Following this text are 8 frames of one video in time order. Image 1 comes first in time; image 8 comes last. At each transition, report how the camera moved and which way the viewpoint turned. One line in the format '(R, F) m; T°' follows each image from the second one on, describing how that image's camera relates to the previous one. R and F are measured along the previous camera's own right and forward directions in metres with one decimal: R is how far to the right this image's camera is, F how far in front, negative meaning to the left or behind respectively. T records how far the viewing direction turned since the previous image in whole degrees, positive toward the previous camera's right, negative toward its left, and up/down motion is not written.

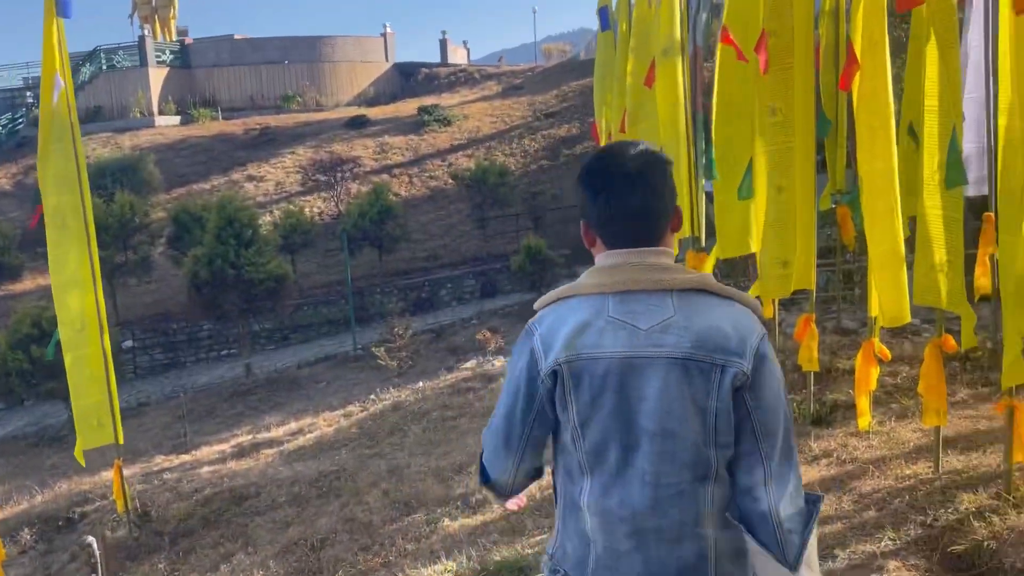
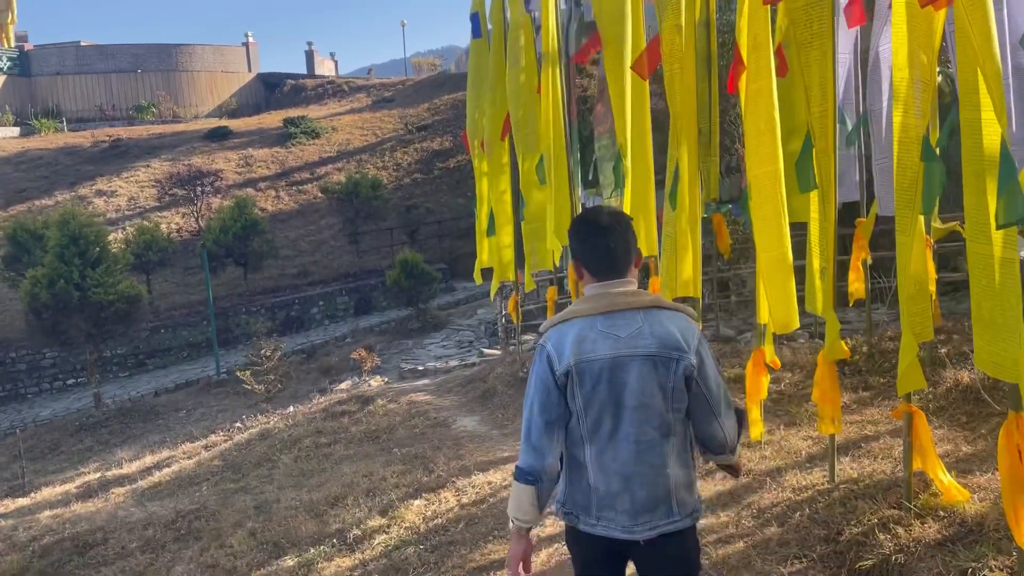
(0.0, +0.3) m; +9°
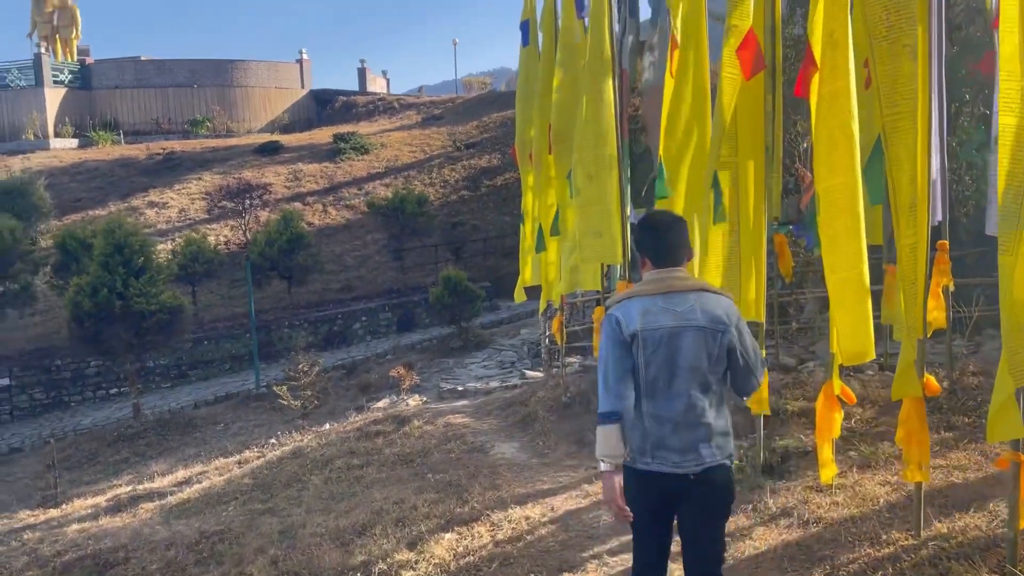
(0.0, +0.4) m; -3°
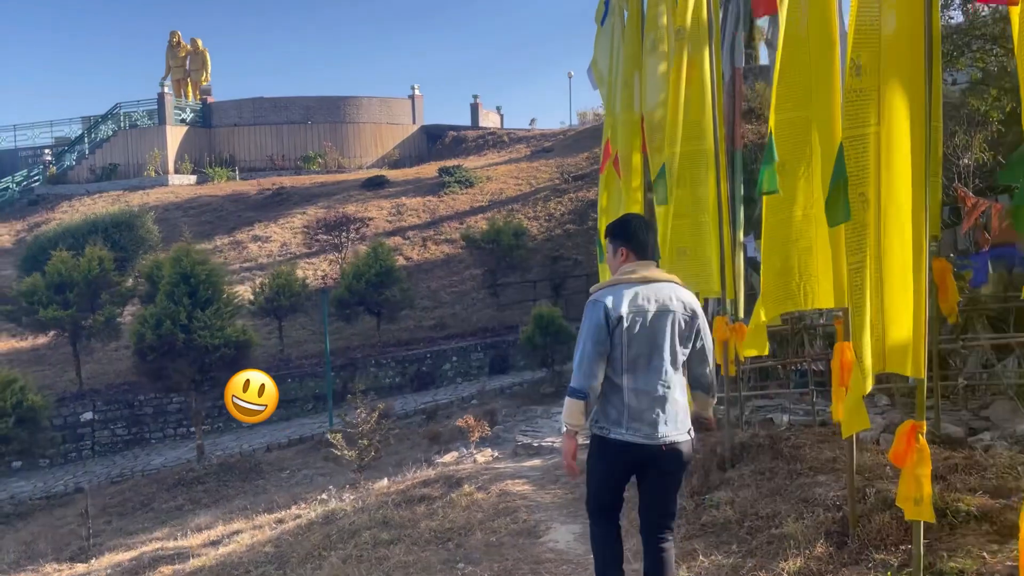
(+0.3, +1.4) m; -8°
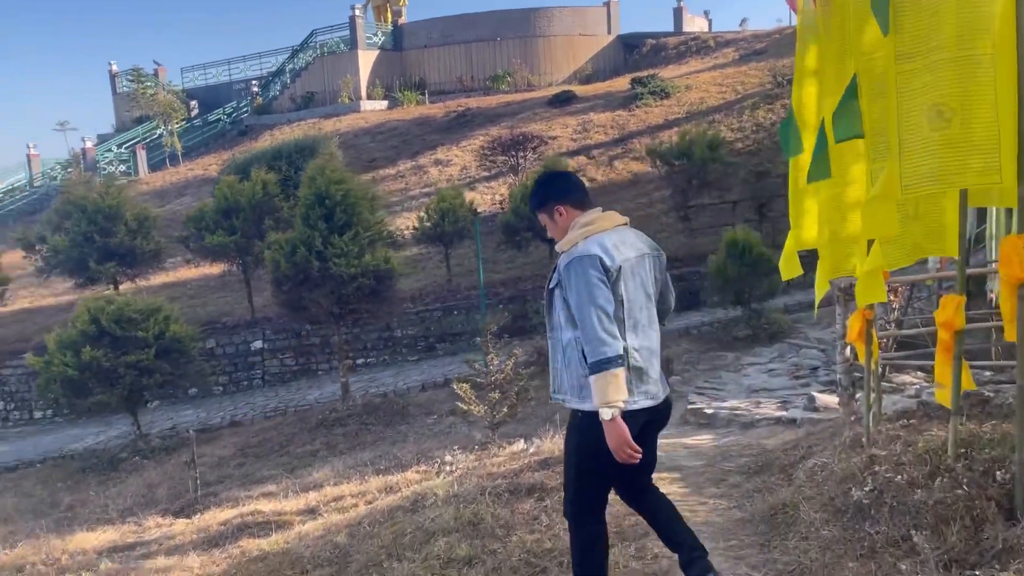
(+0.3, +1.9) m; -14°
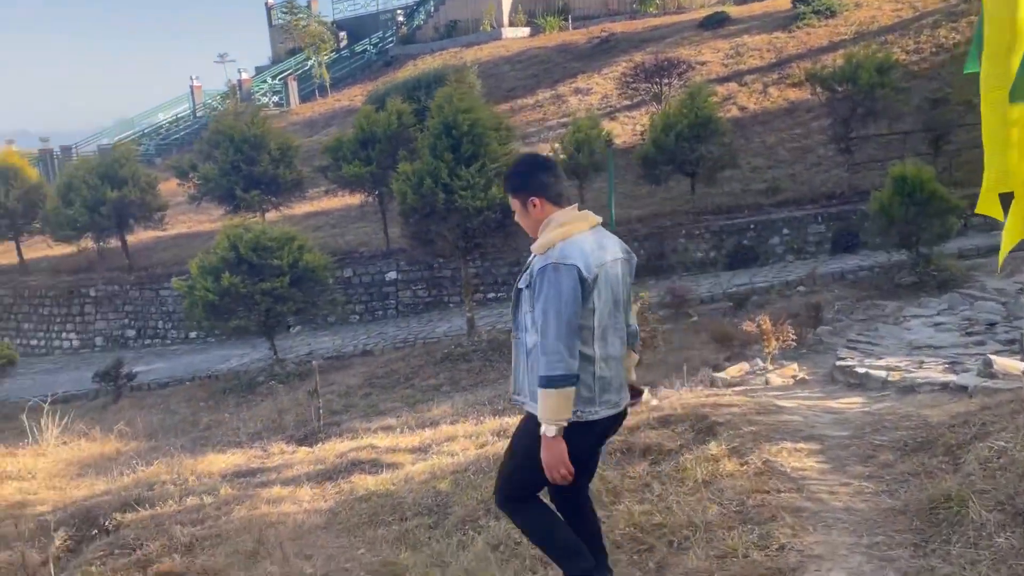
(+0.1, +0.4) m; -10°
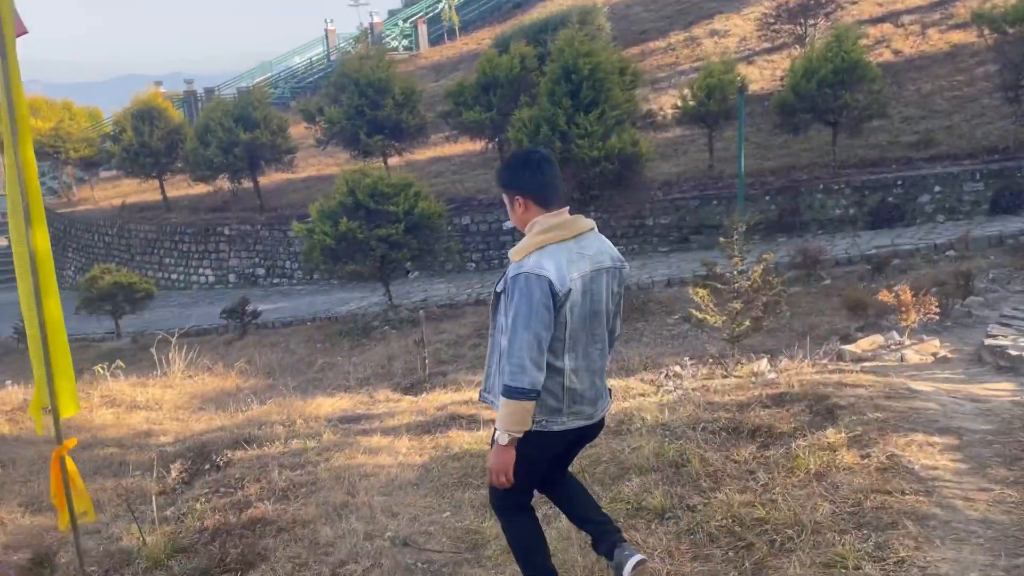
(+0.1, +0.3) m; -8°
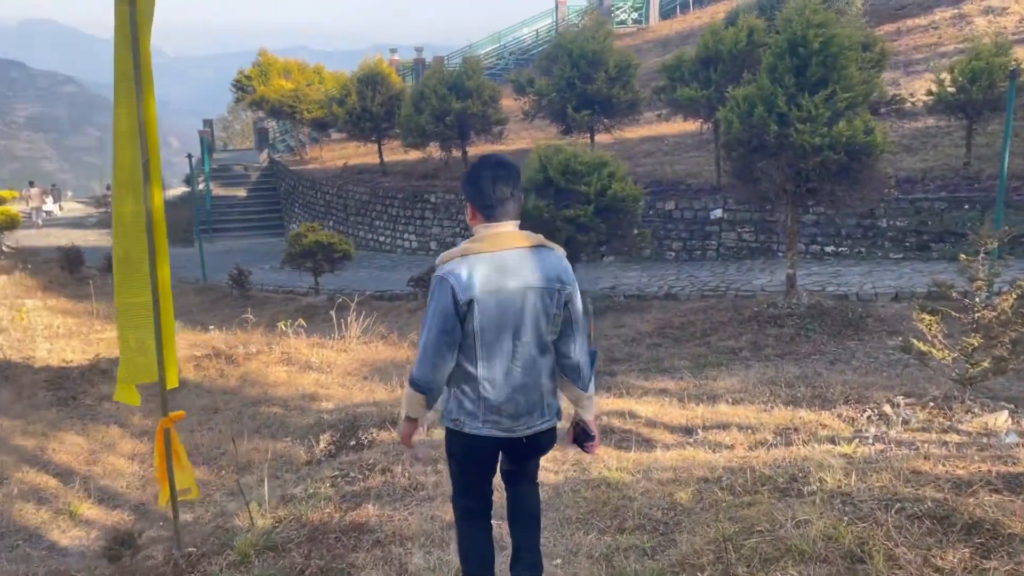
(+0.2, +0.7) m; -15°
